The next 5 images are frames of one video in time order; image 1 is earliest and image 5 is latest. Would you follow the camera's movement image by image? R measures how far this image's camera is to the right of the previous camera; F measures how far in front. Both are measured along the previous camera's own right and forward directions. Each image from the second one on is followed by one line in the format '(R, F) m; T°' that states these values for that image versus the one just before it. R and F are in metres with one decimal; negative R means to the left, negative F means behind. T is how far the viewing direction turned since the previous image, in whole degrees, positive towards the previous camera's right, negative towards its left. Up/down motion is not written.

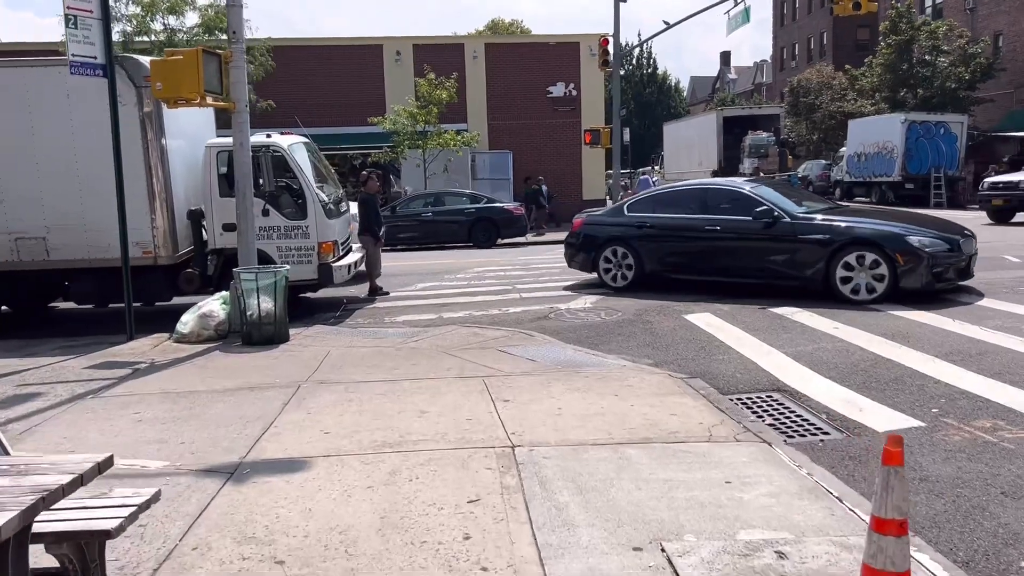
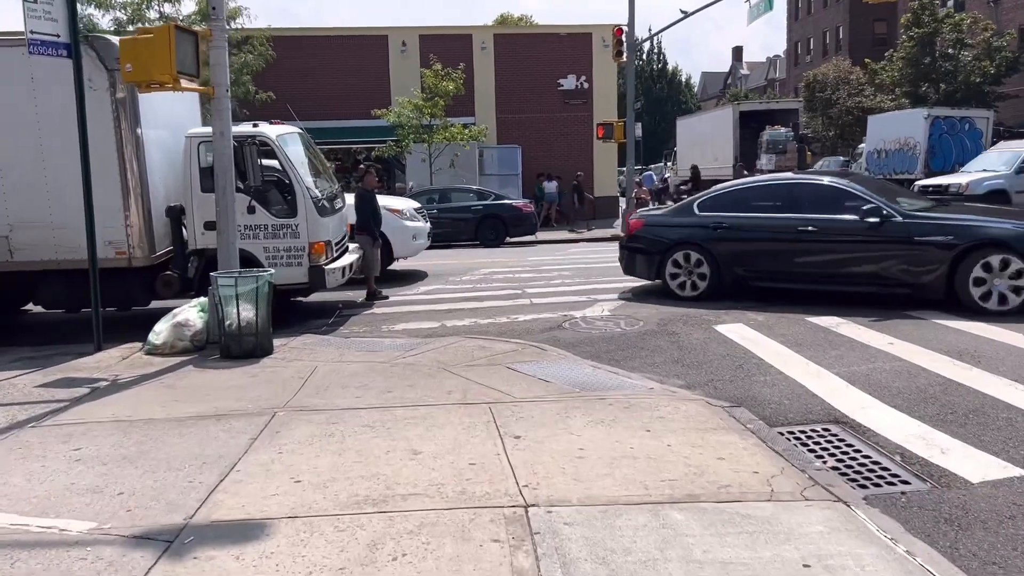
(0.0, +1.0) m; -1°
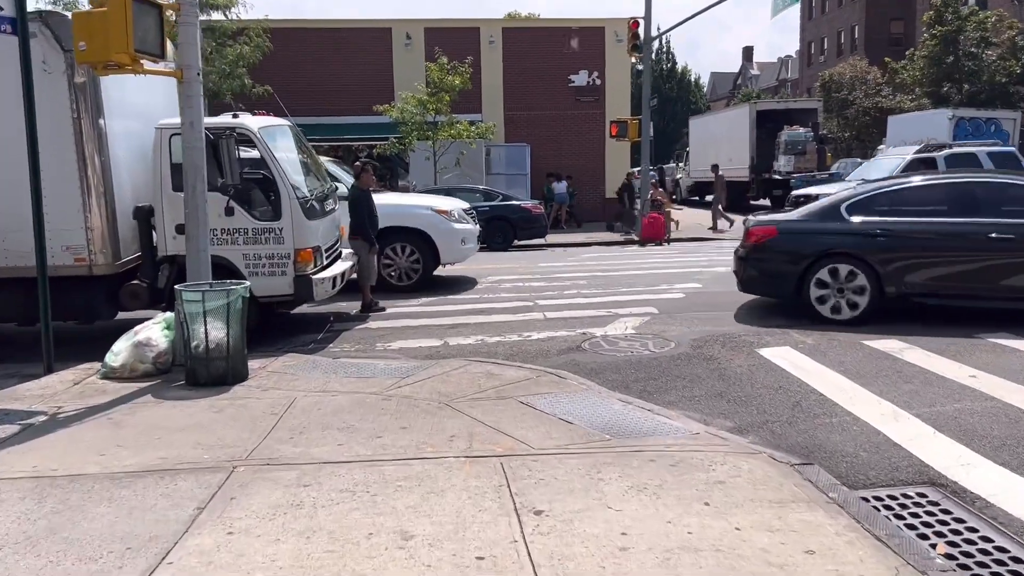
(-0.1, +1.2) m; 0°
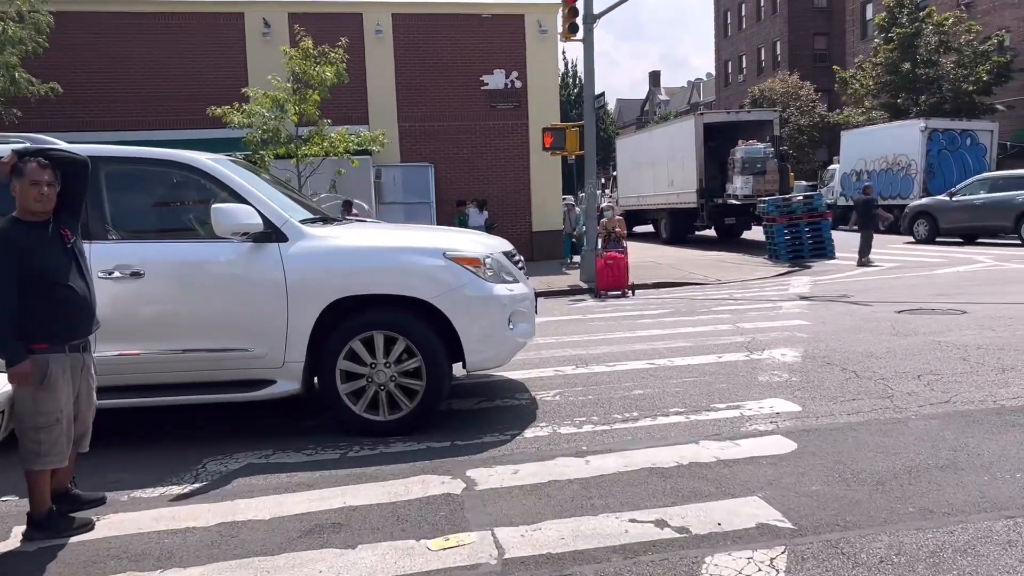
(0.0, +6.1) m; +7°
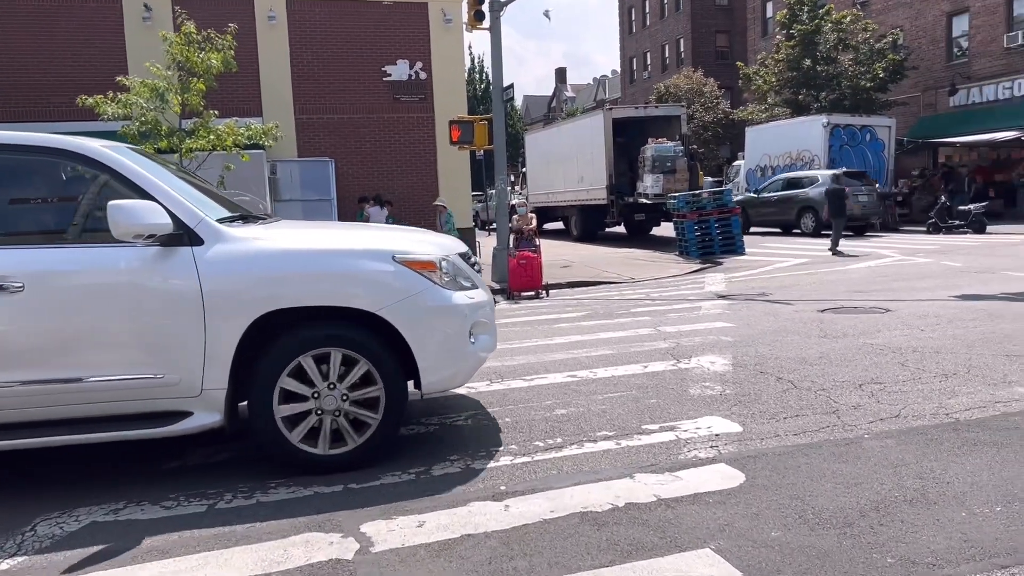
(0.0, +0.8) m; +6°
